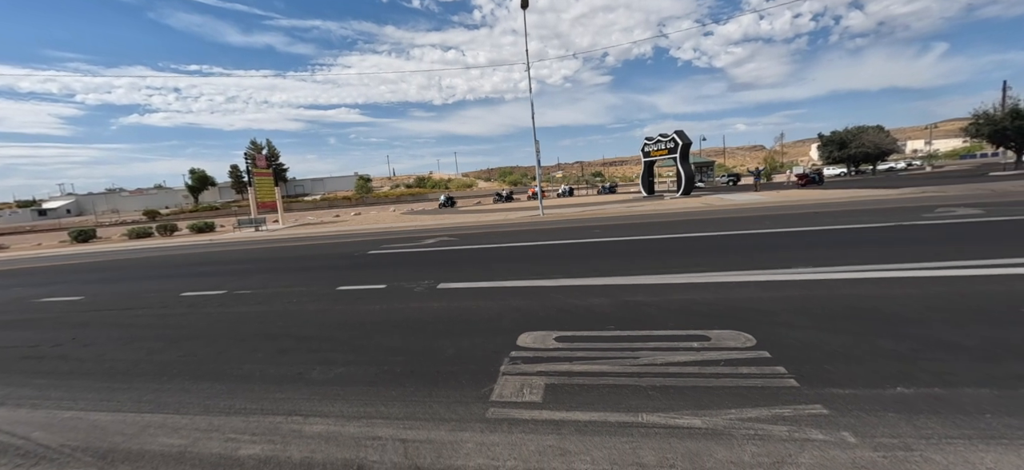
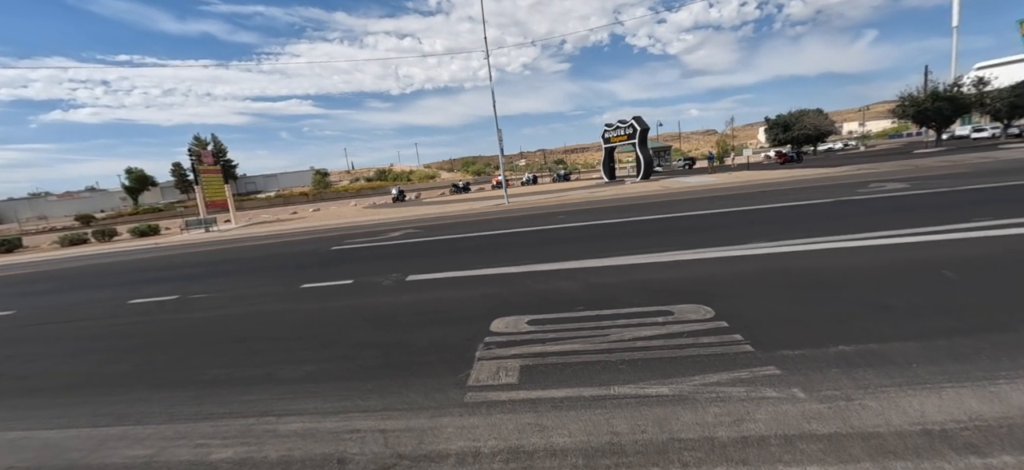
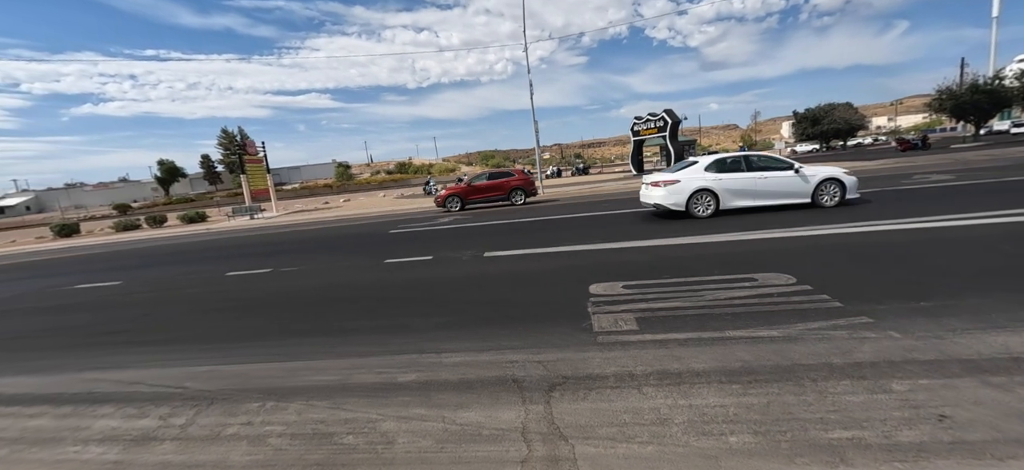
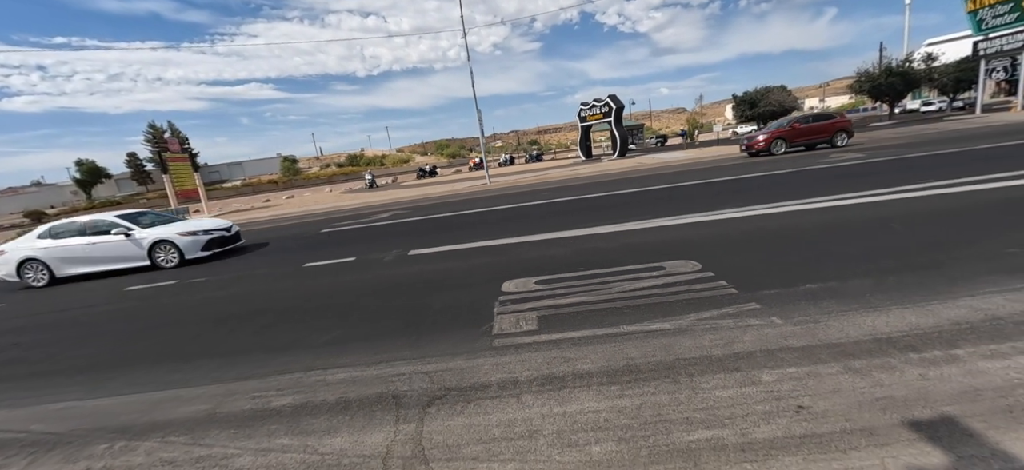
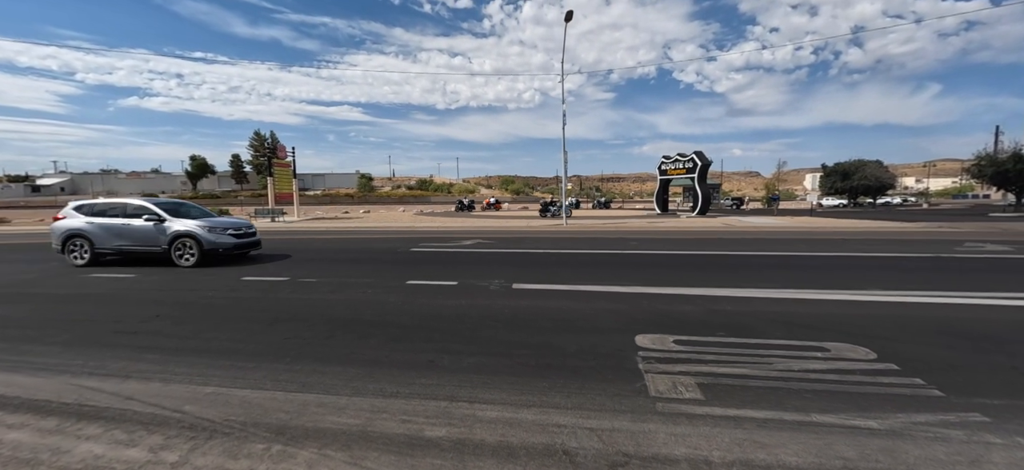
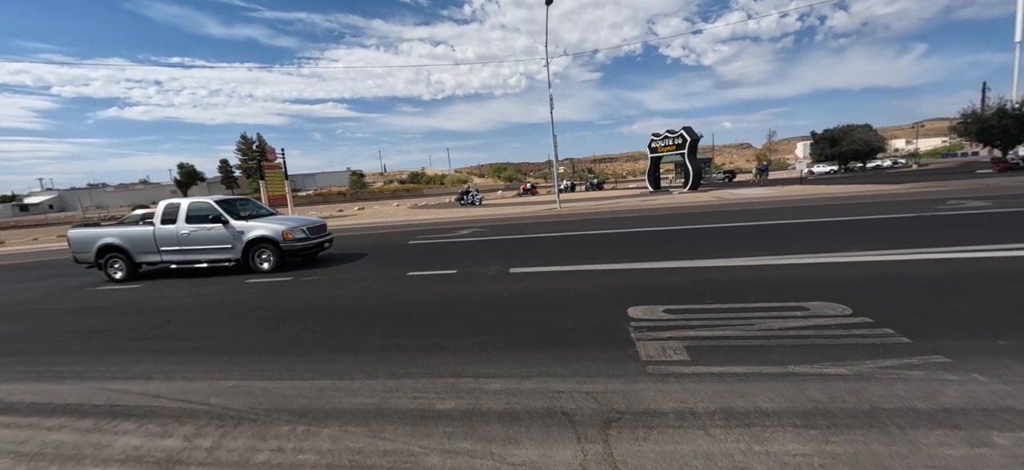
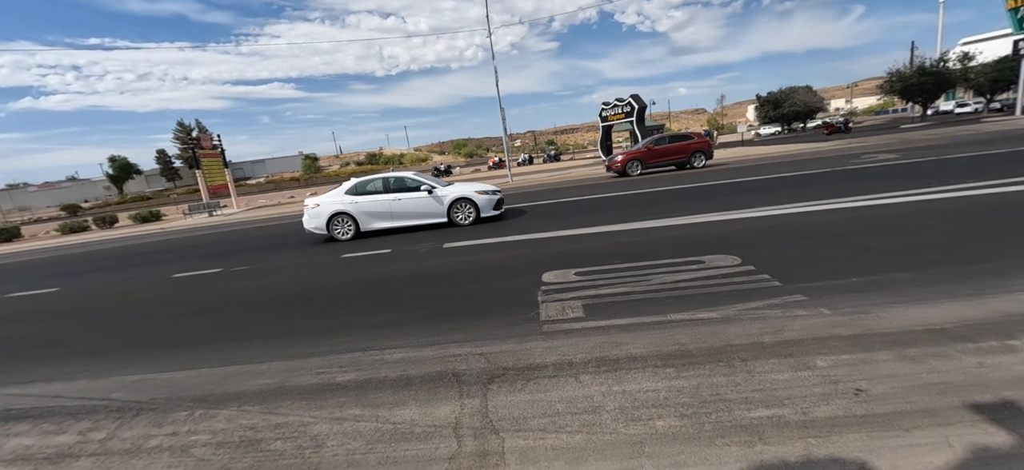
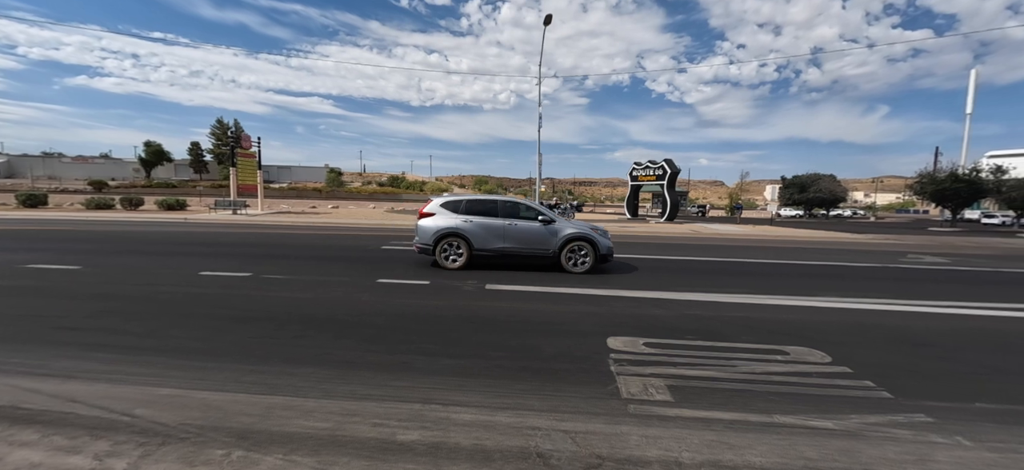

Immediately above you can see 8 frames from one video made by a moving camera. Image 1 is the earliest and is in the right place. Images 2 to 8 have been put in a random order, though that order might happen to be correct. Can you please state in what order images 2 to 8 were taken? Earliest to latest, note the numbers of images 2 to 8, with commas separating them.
2, 4, 7, 3, 6, 5, 8
